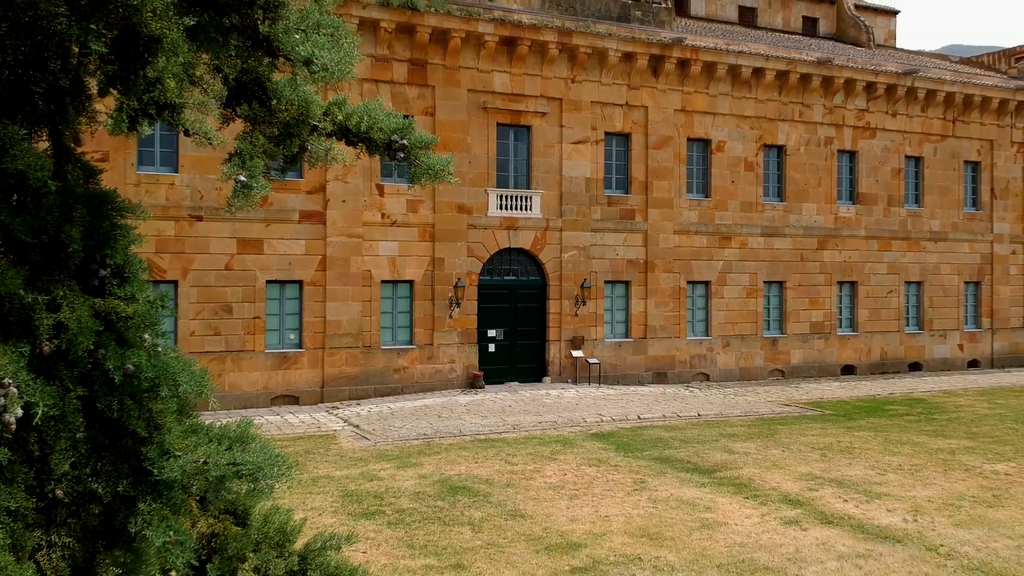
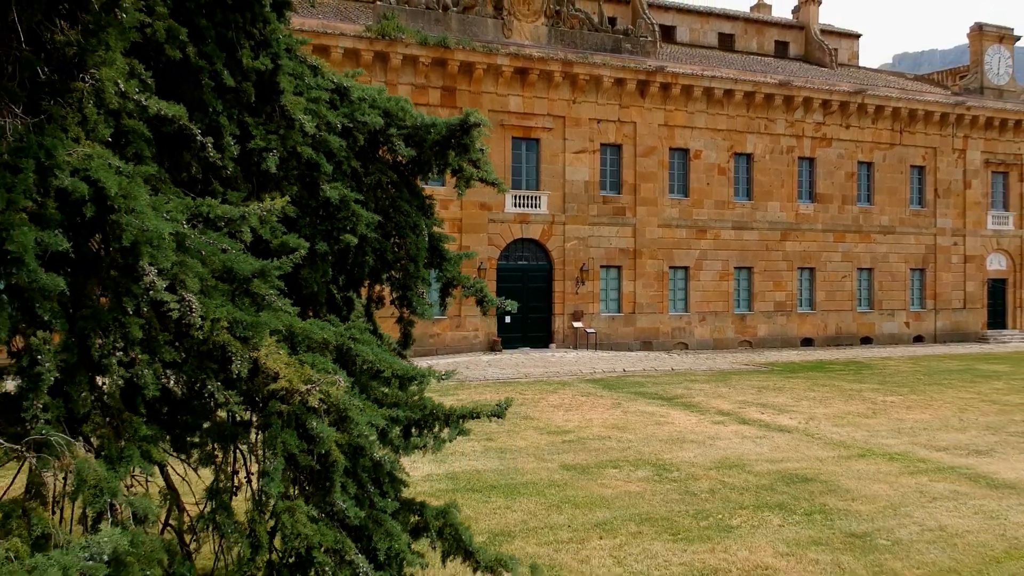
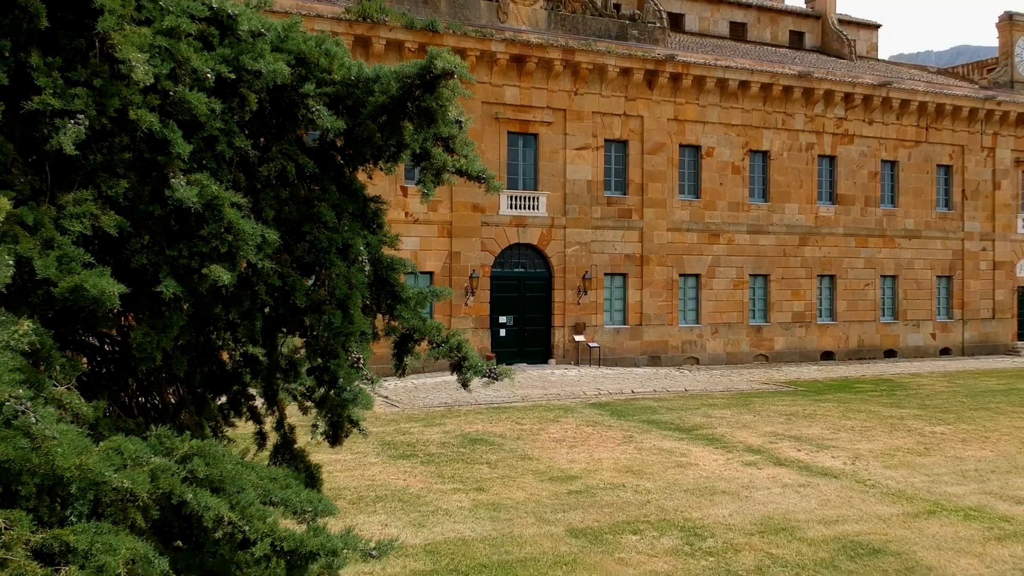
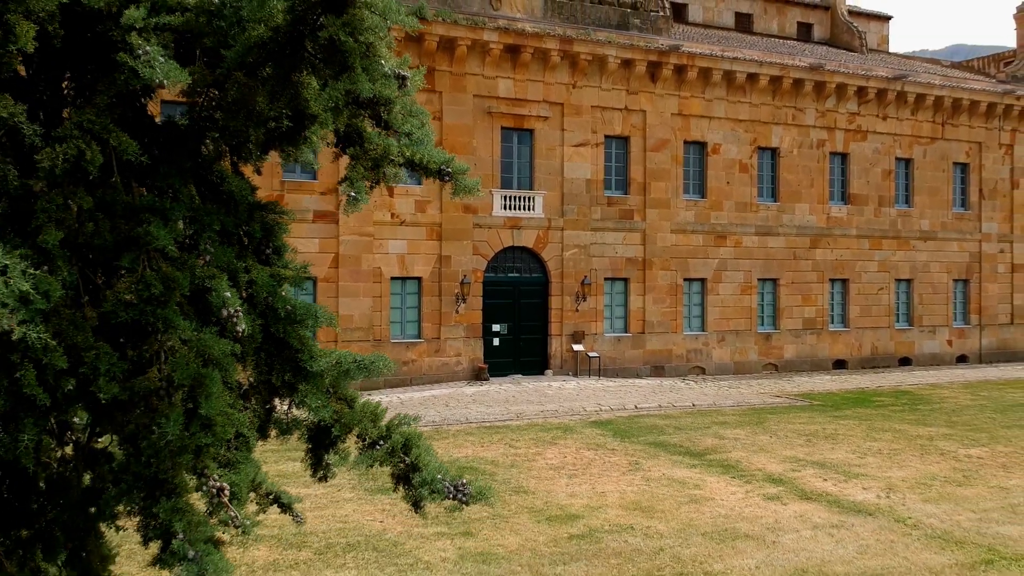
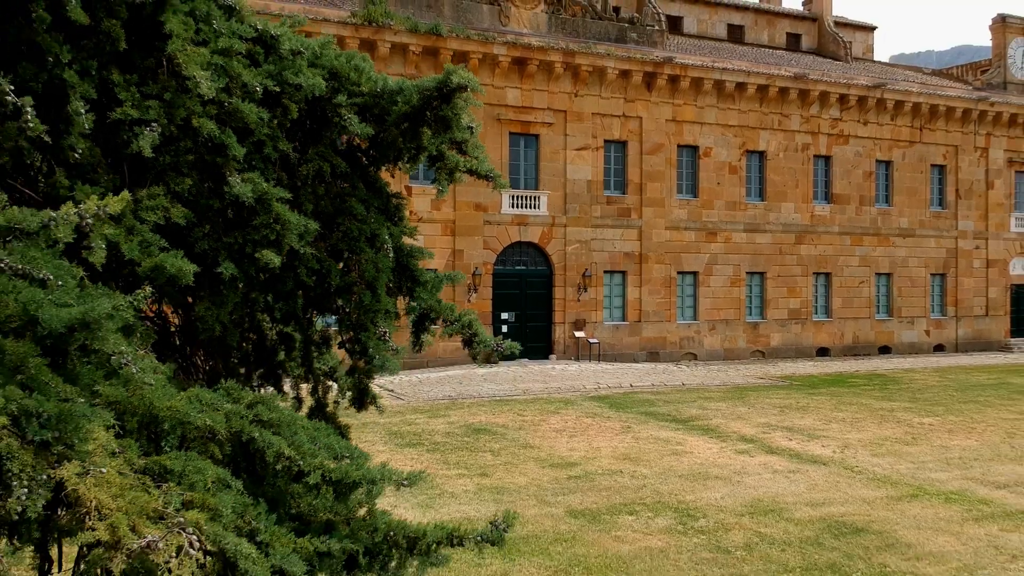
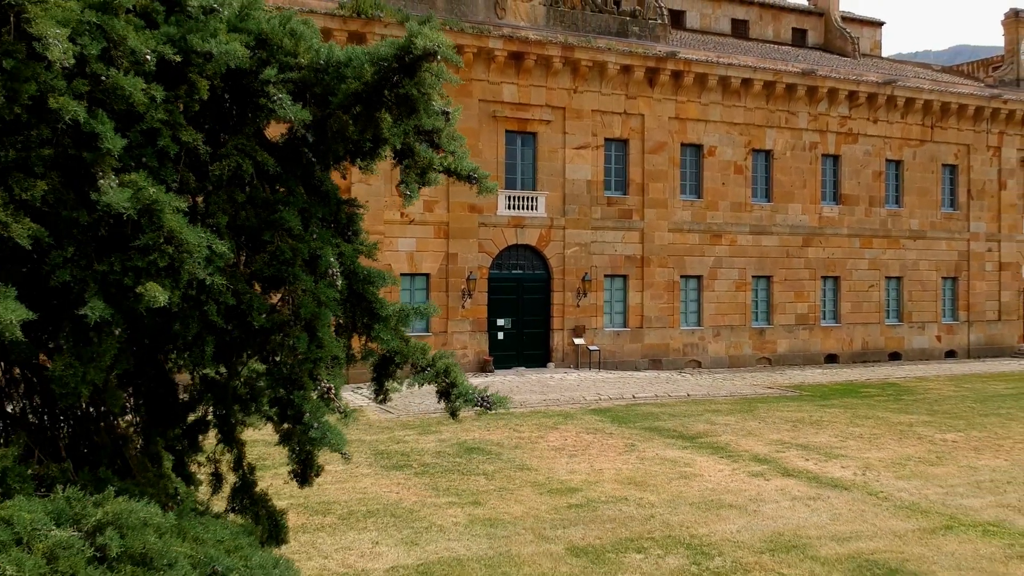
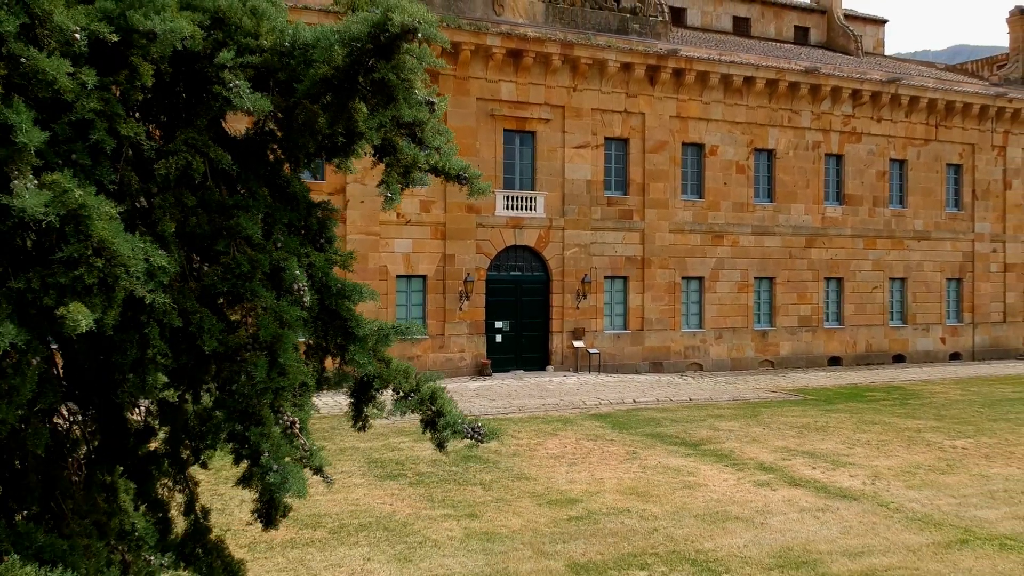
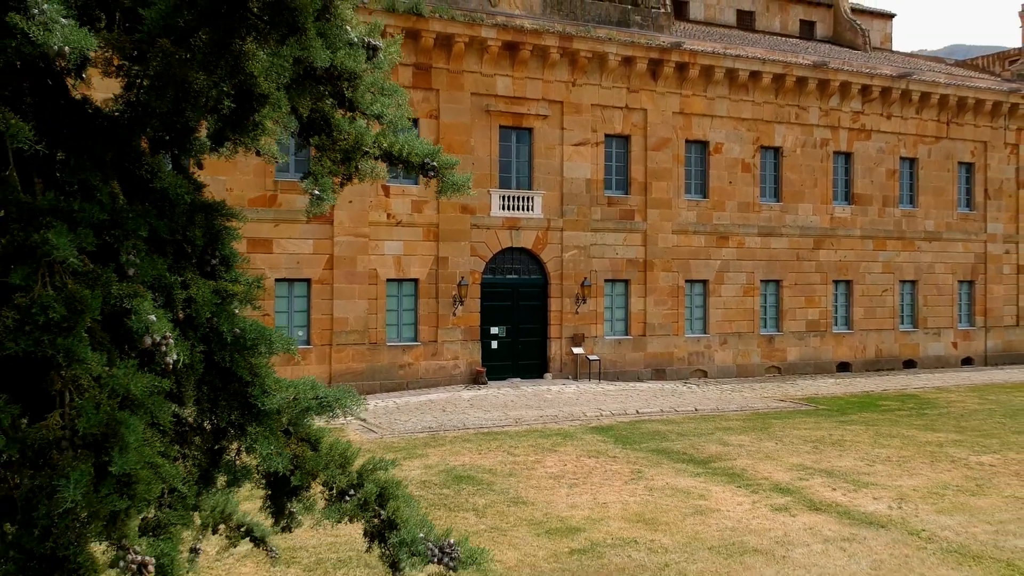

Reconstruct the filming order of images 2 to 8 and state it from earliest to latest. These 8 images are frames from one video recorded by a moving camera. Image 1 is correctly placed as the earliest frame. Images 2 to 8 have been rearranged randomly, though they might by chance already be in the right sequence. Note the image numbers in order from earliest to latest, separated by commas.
8, 4, 7, 6, 3, 5, 2
